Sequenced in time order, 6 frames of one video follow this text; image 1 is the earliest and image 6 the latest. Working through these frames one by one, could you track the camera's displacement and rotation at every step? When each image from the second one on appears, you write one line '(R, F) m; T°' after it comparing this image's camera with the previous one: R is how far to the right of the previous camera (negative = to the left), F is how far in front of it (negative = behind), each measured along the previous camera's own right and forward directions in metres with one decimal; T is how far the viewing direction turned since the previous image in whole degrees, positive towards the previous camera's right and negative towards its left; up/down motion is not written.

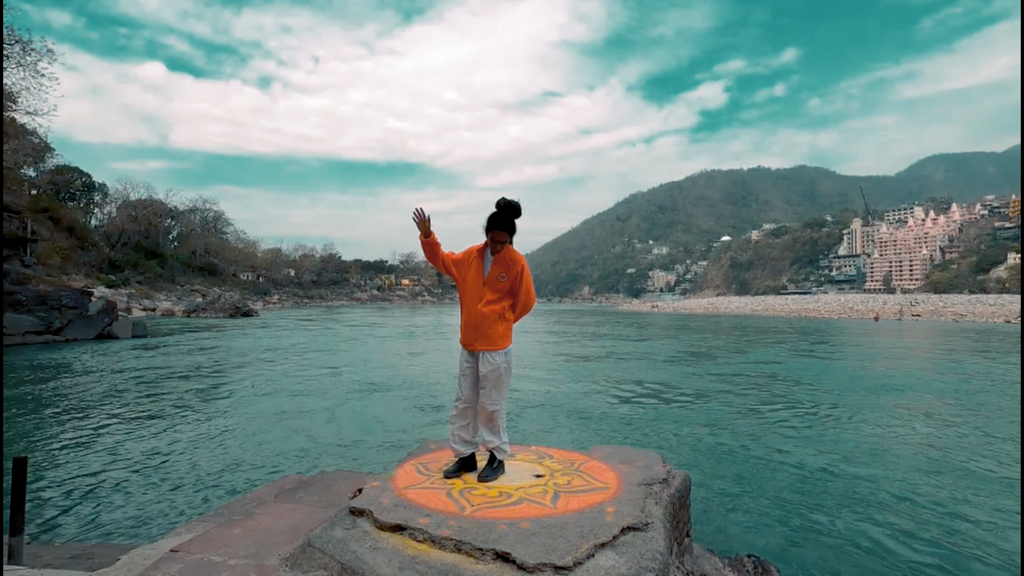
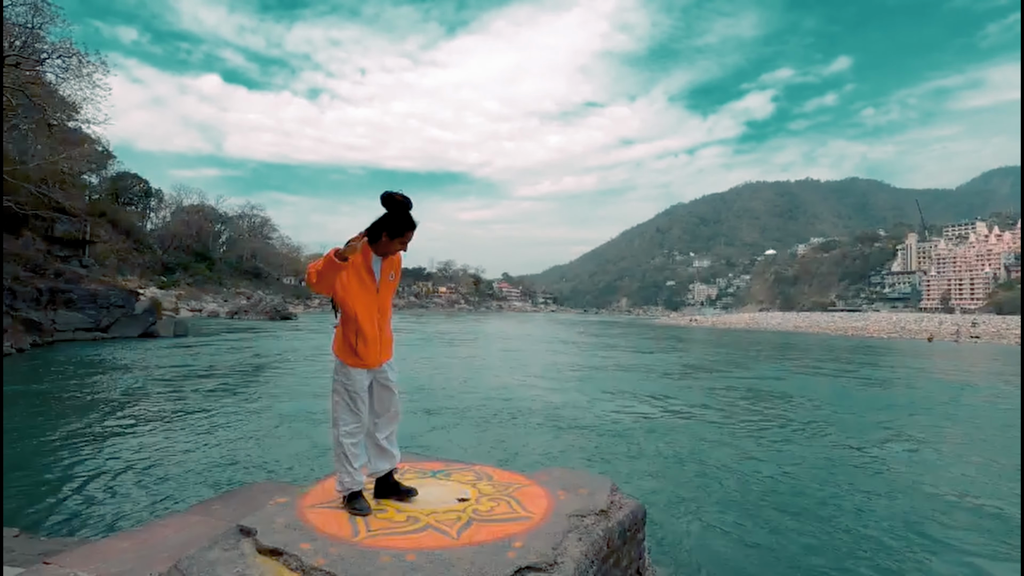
(+1.1, -0.1) m; -5°
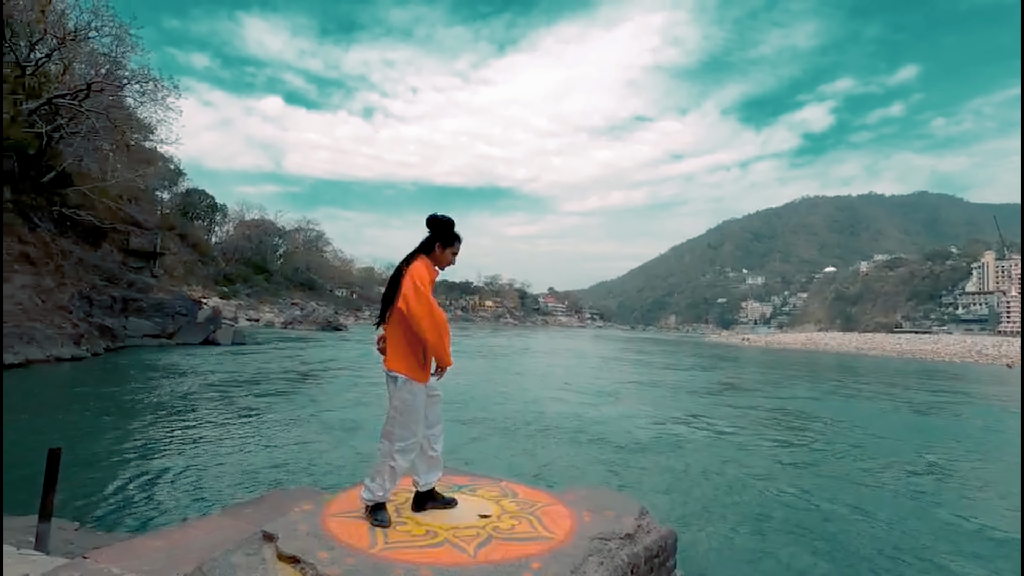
(+0.3, -0.1) m; -5°
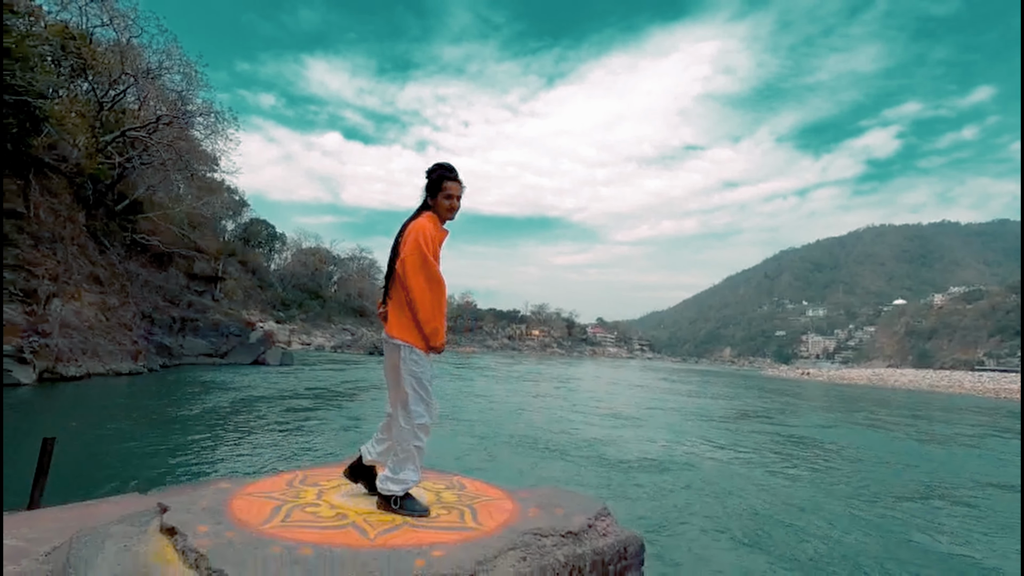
(+1.0, +0.1) m; -6°
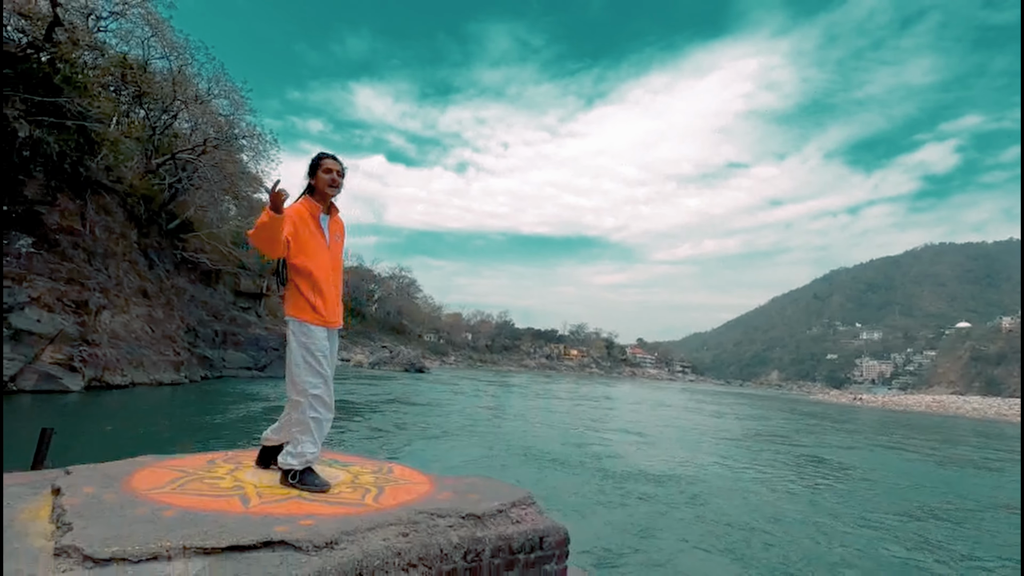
(+0.6, +0.1) m; -5°
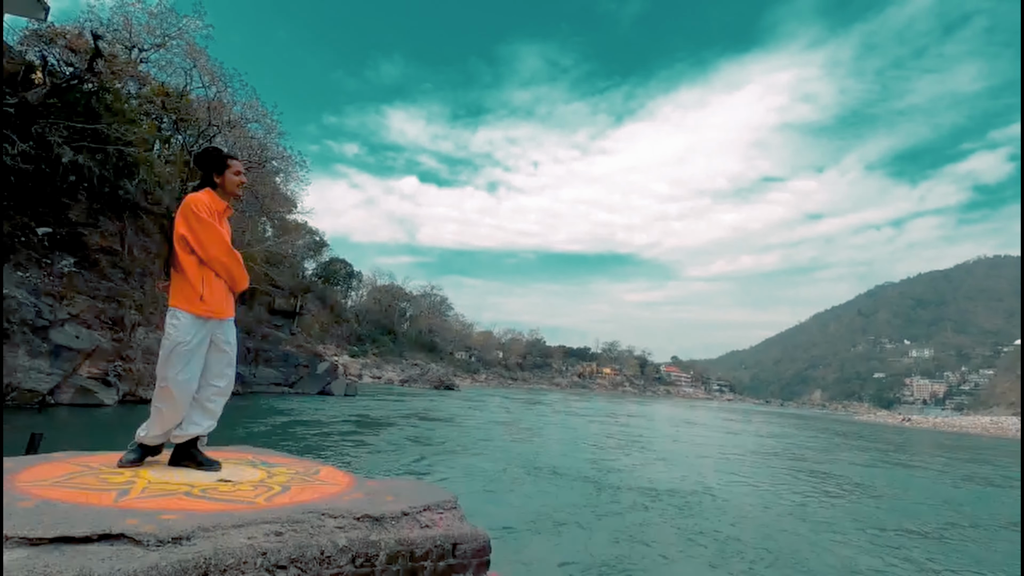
(+0.5, +0.1) m; -4°
